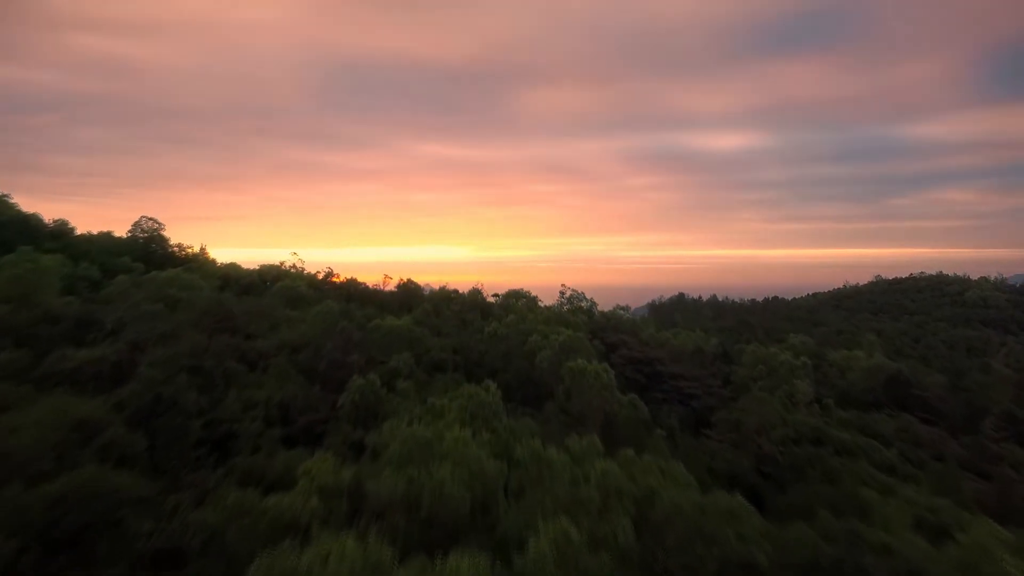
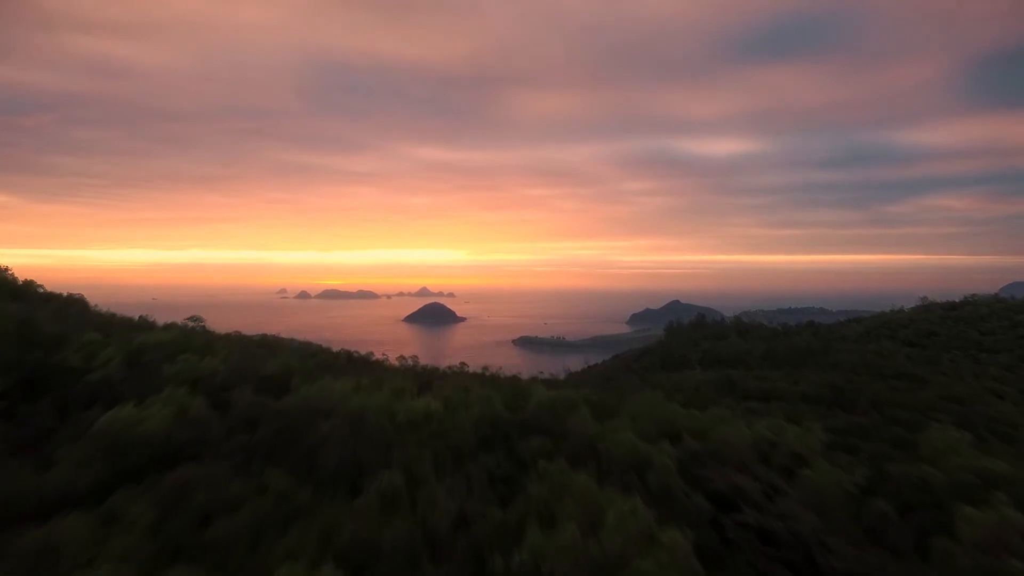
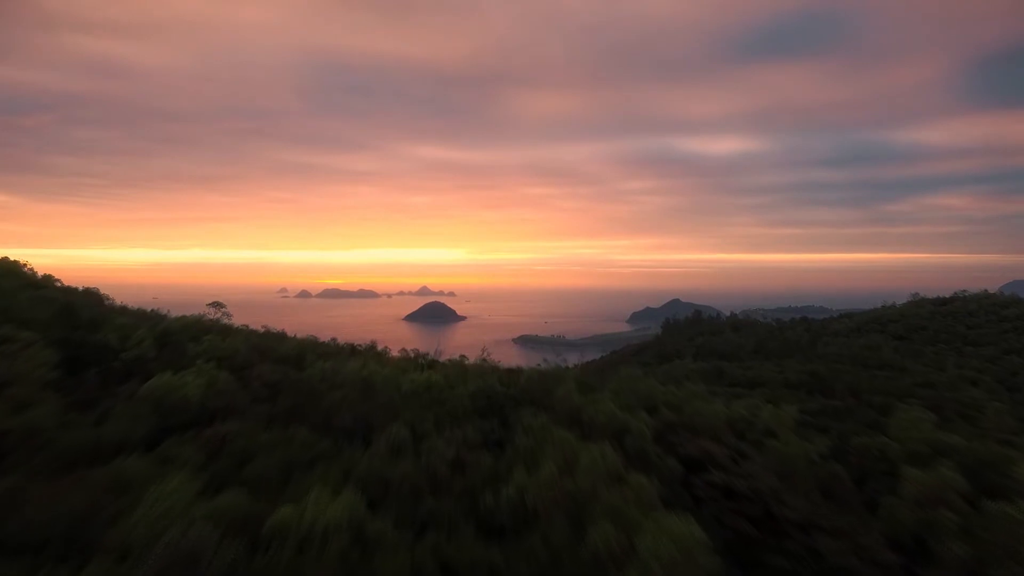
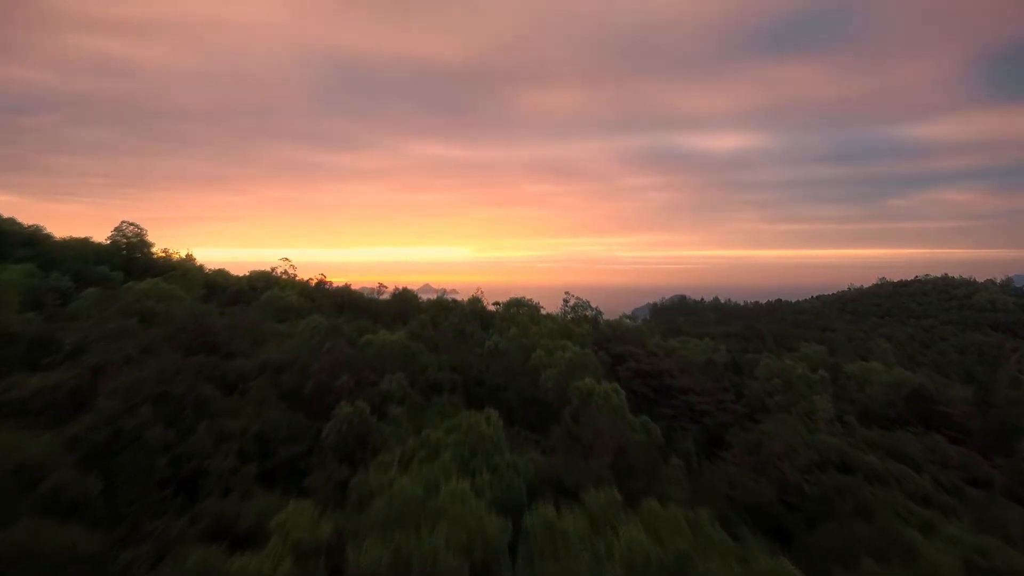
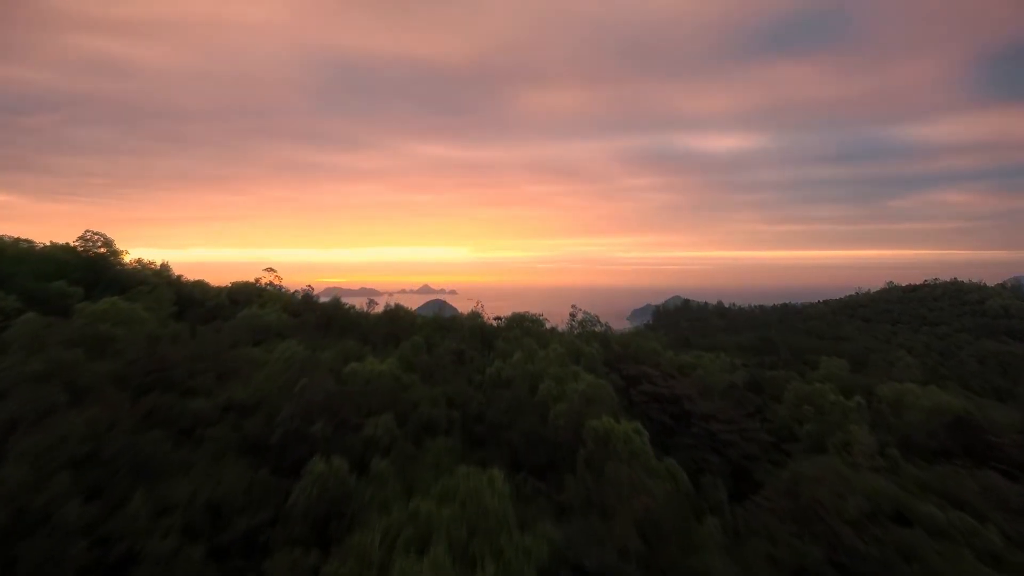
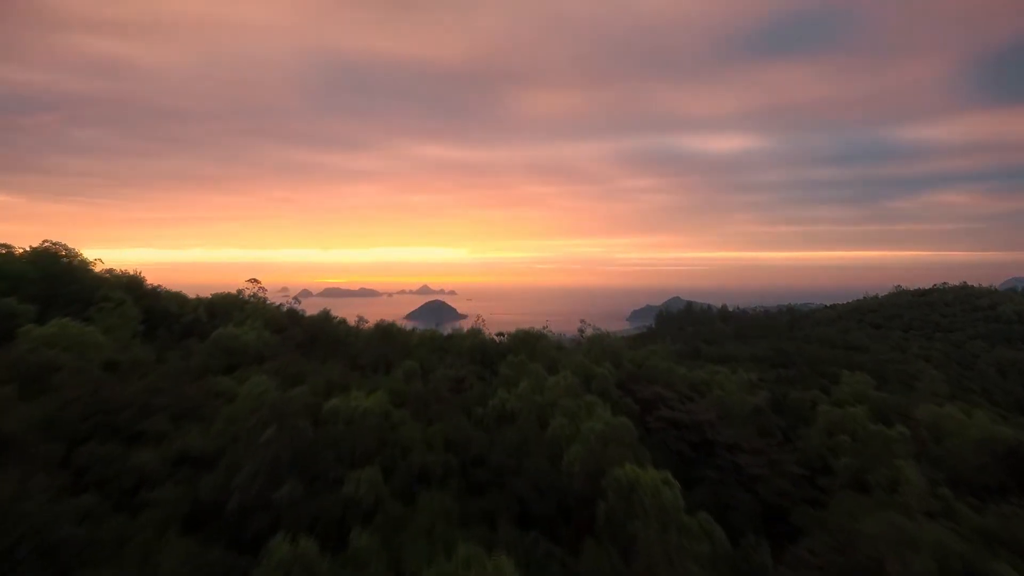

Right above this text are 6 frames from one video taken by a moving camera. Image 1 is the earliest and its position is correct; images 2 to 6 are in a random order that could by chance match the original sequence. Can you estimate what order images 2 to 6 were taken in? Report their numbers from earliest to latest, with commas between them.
4, 5, 6, 3, 2
